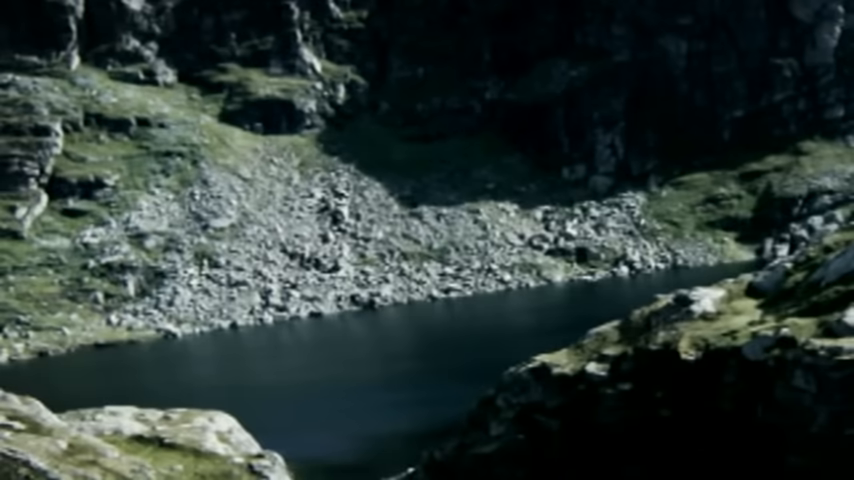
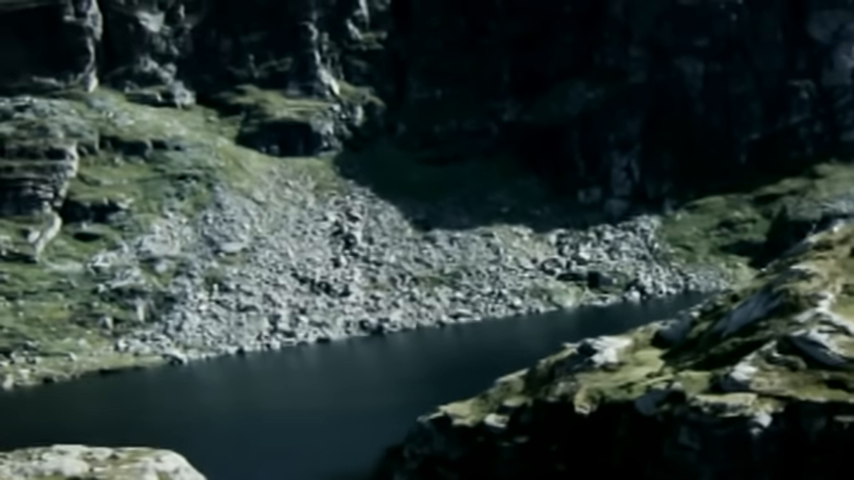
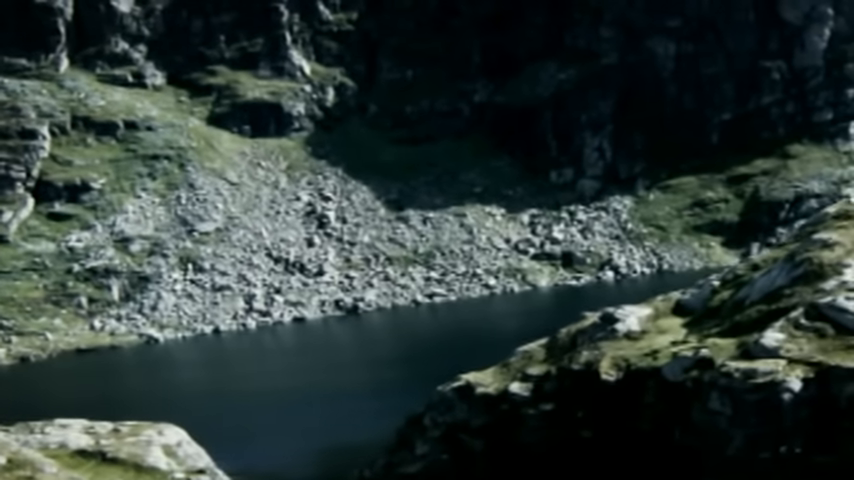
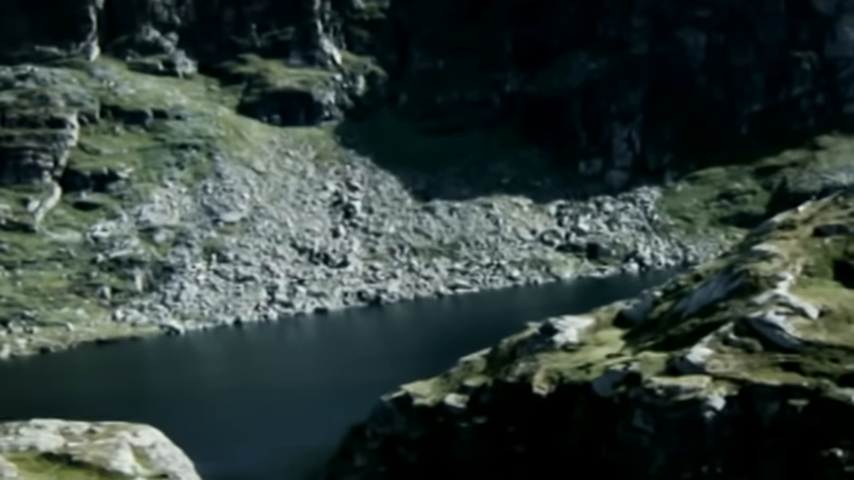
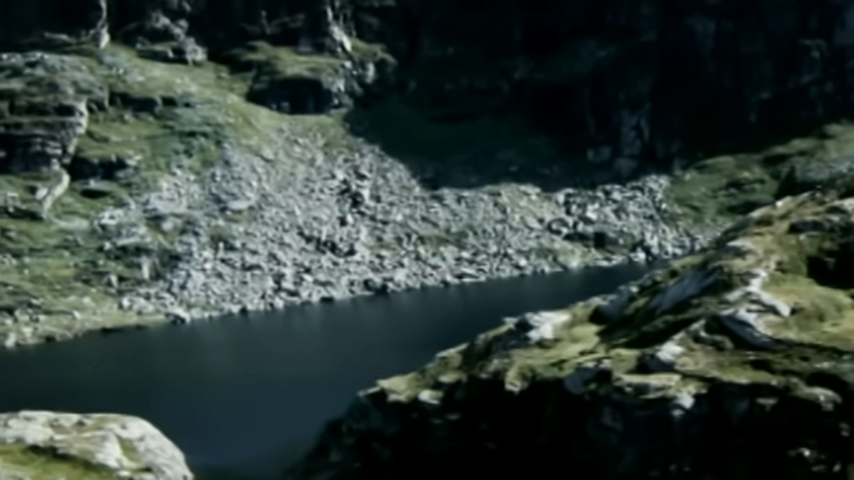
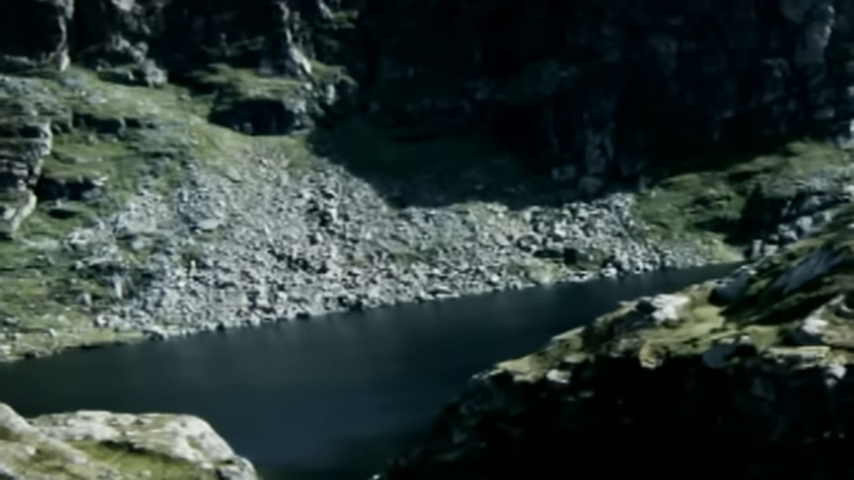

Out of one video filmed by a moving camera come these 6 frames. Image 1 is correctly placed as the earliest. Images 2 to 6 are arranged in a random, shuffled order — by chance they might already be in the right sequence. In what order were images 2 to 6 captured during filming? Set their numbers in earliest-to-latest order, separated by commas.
6, 3, 2, 4, 5
